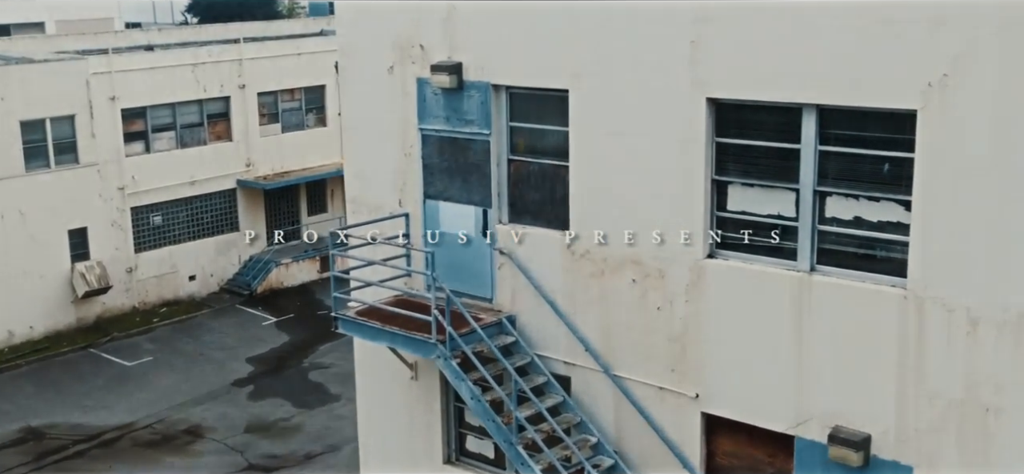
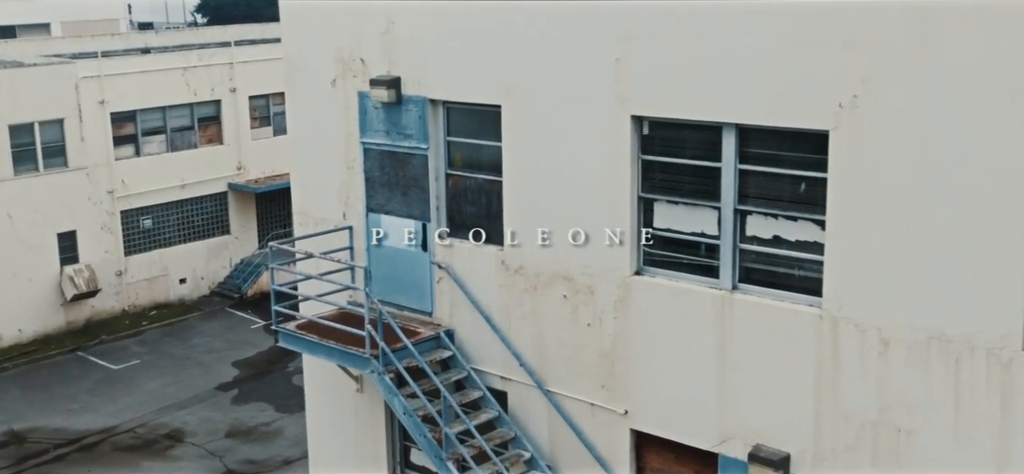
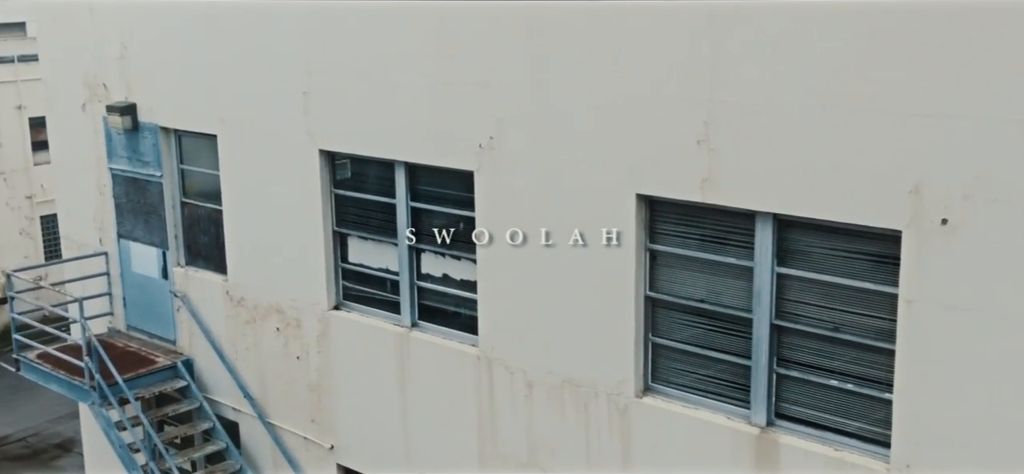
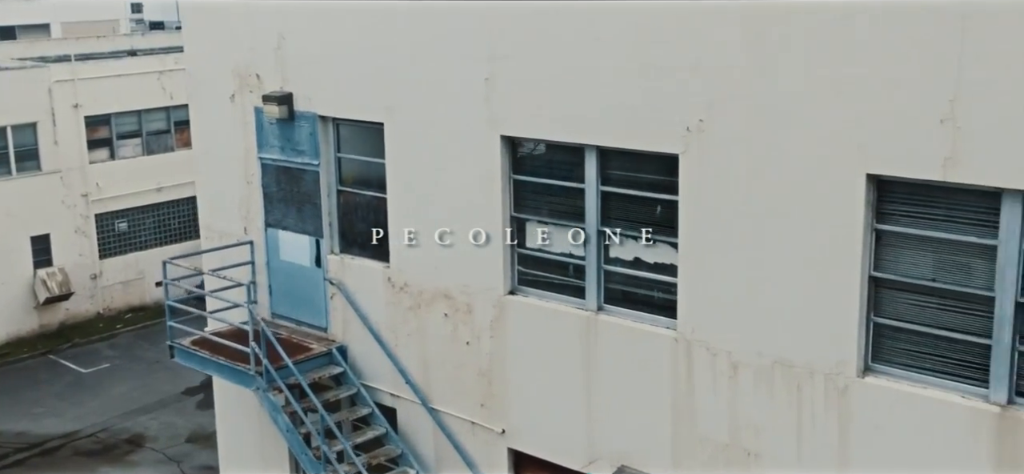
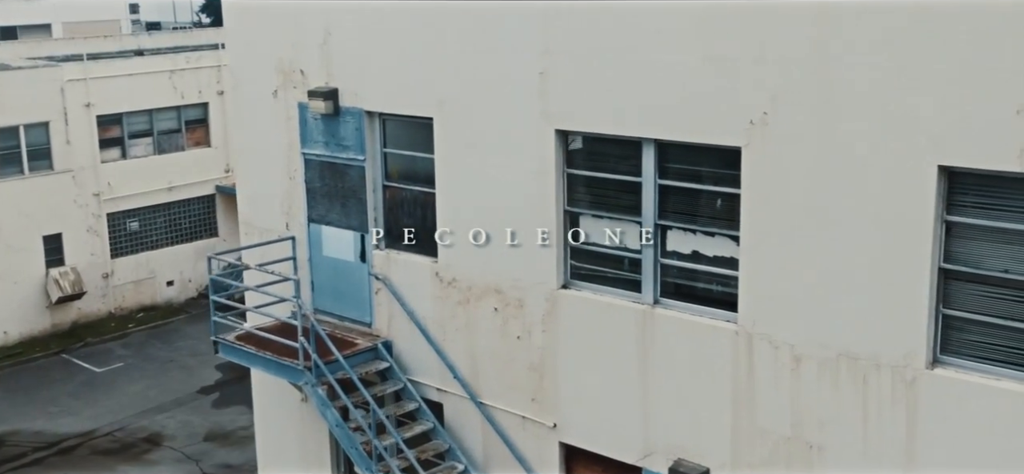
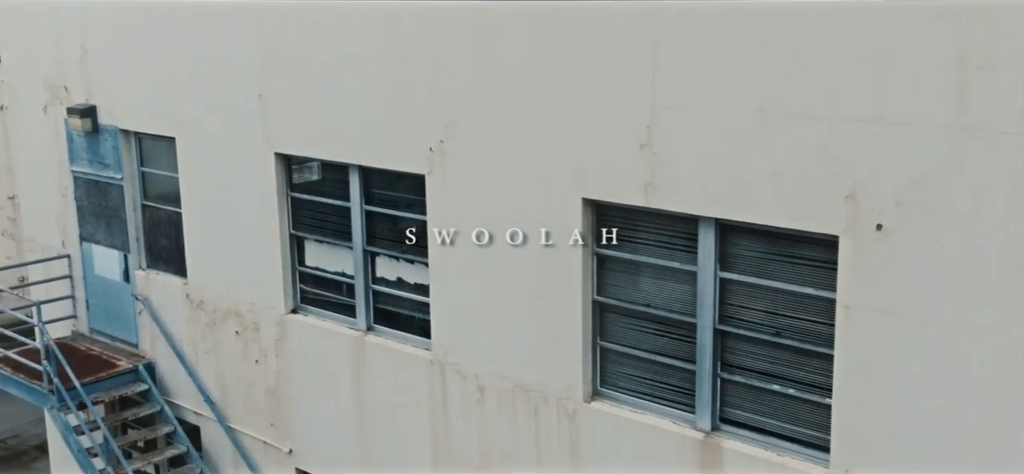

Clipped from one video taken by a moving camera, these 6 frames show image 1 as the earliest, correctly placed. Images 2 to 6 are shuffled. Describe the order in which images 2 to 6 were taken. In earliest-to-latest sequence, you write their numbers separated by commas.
2, 5, 4, 3, 6
